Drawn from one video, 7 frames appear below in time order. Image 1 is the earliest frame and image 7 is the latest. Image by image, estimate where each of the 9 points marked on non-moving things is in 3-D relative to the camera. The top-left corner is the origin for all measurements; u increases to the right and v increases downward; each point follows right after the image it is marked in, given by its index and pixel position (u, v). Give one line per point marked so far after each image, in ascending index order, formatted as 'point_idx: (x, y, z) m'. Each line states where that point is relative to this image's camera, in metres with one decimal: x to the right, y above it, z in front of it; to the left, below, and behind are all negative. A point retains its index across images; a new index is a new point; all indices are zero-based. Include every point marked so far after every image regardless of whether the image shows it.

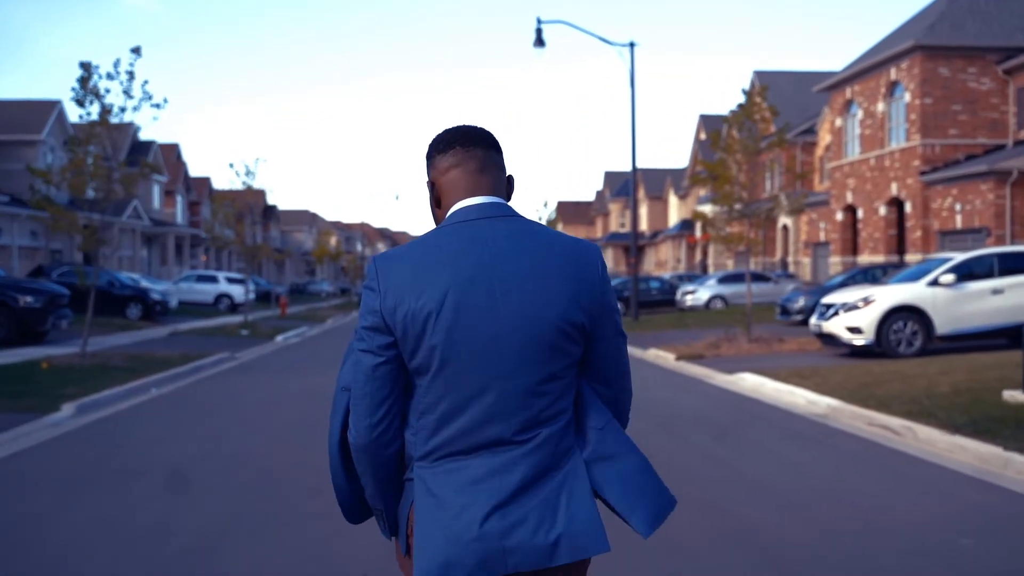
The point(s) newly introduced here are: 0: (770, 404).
0: (+2.9, -1.3, +11.3) m
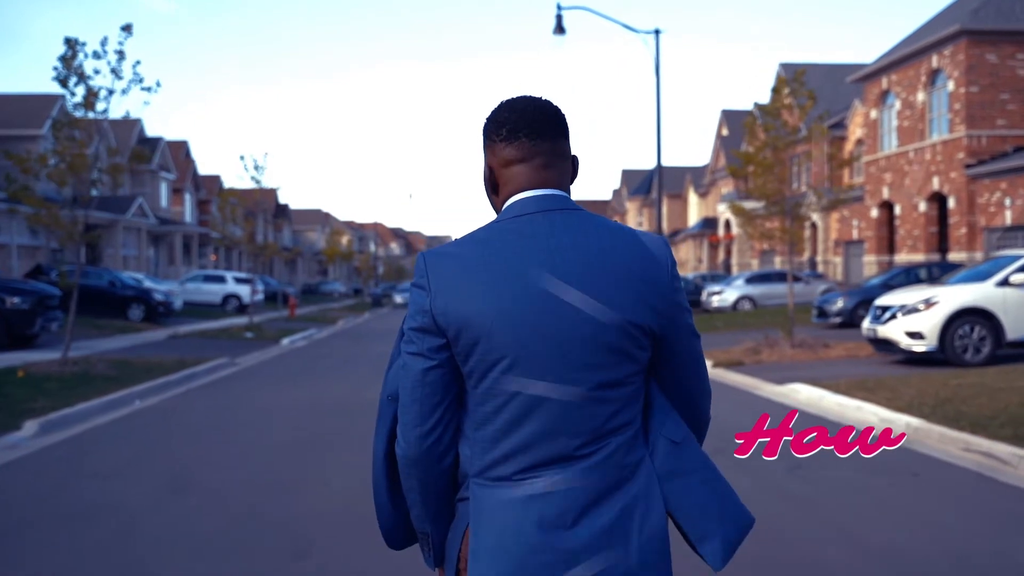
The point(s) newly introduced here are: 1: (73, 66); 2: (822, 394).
0: (+3.2, -1.3, +9.9) m
1: (-6.1, +3.1, +13.8) m
2: (+3.5, -1.2, +11.1) m
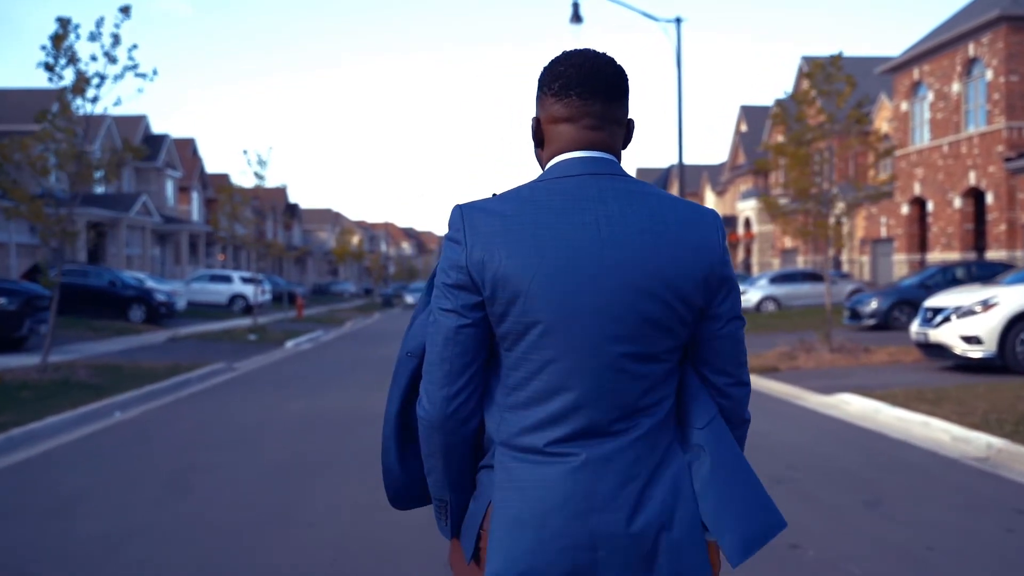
0: (+3.4, -1.3, +8.7) m
1: (-5.9, +3.1, +12.7) m
2: (+3.6, -1.2, +9.9) m
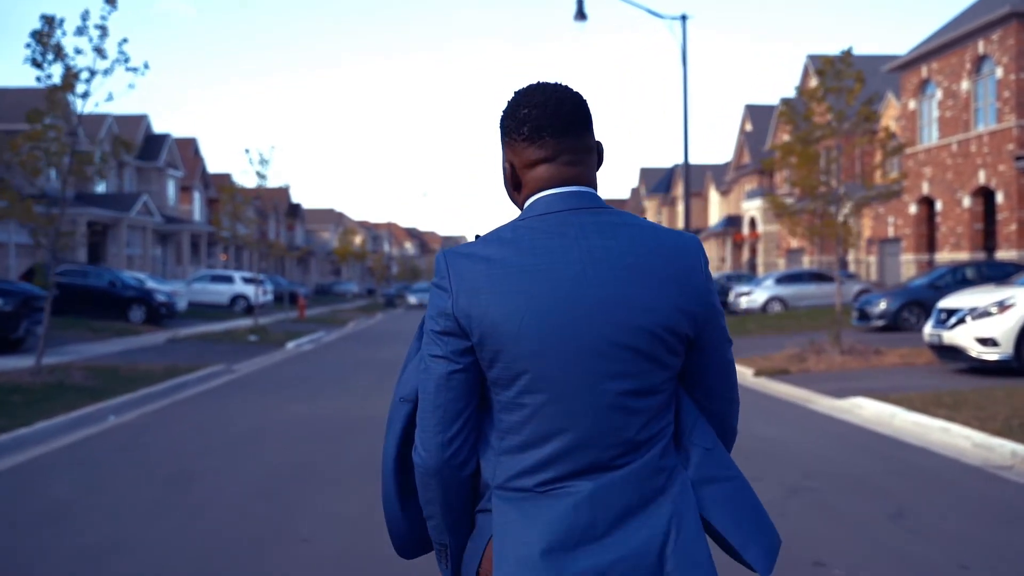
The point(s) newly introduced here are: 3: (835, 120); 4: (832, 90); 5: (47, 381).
0: (+3.4, -1.3, +8.4) m
1: (-5.8, +3.1, +12.4) m
2: (+3.7, -1.2, +9.6) m
3: (+6.2, +3.3, +19.1) m
4: (+6.1, +3.8, +18.6) m
5: (-6.0, -1.2, +12.8) m
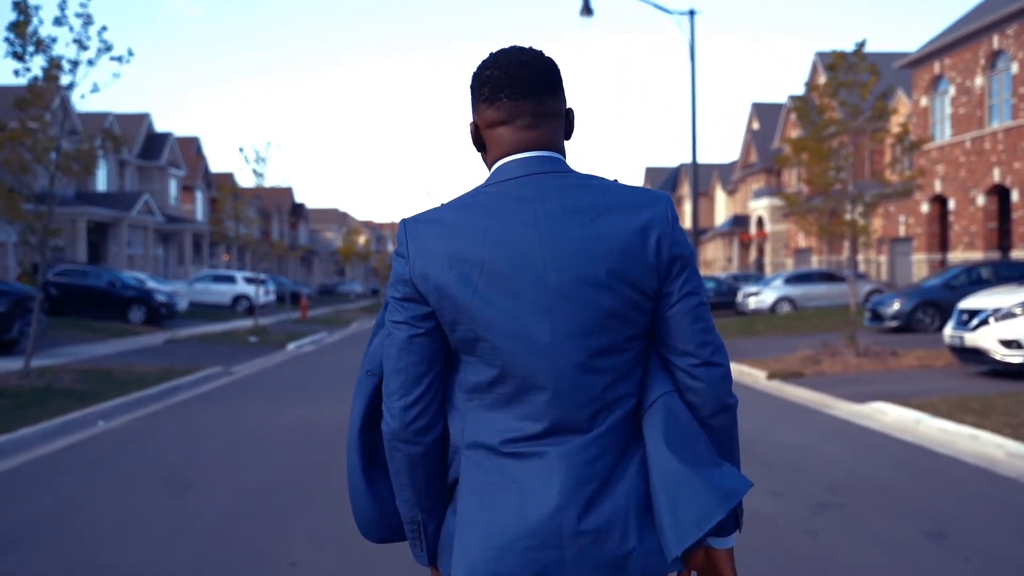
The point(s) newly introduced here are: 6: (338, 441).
0: (+3.5, -1.3, +7.9) m
1: (-5.8, +3.1, +12.0) m
2: (+3.7, -1.2, +9.1) m
3: (+6.3, +3.3, +18.6) m
4: (+6.2, +3.7, +18.1) m
5: (-6.0, -1.2, +12.4) m
6: (-1.9, -1.7, +10.9) m
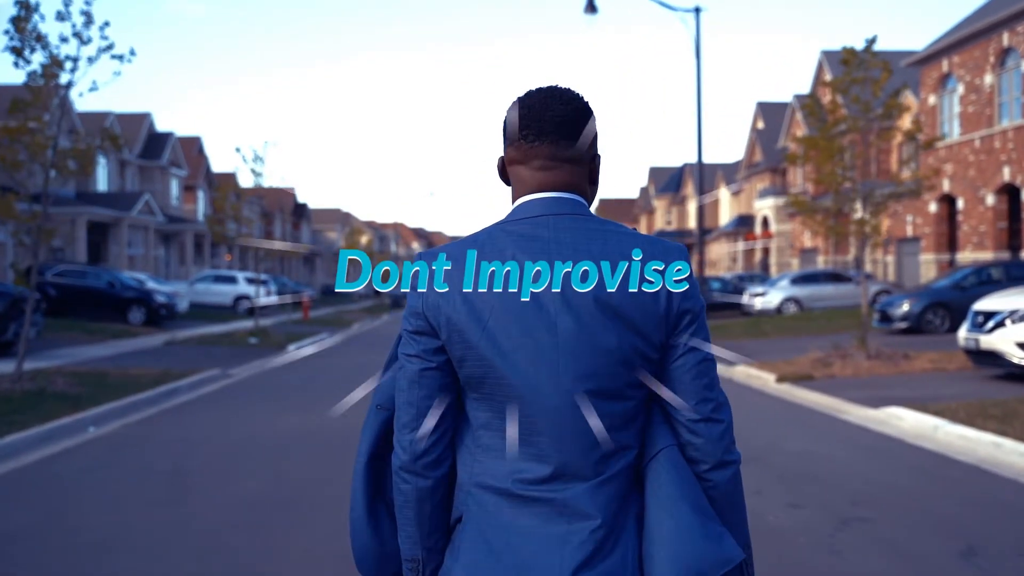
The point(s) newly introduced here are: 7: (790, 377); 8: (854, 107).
0: (+3.5, -1.3, +7.6) m
1: (-5.7, +3.1, +11.8) m
2: (+3.8, -1.2, +8.8) m
3: (+6.4, +3.2, +18.3) m
4: (+6.2, +3.7, +17.8) m
5: (-5.9, -1.2, +12.2) m
6: (-1.9, -1.7, +10.6) m
7: (+3.7, -1.2, +13.3) m
8: (+6.3, +3.3, +18.3) m
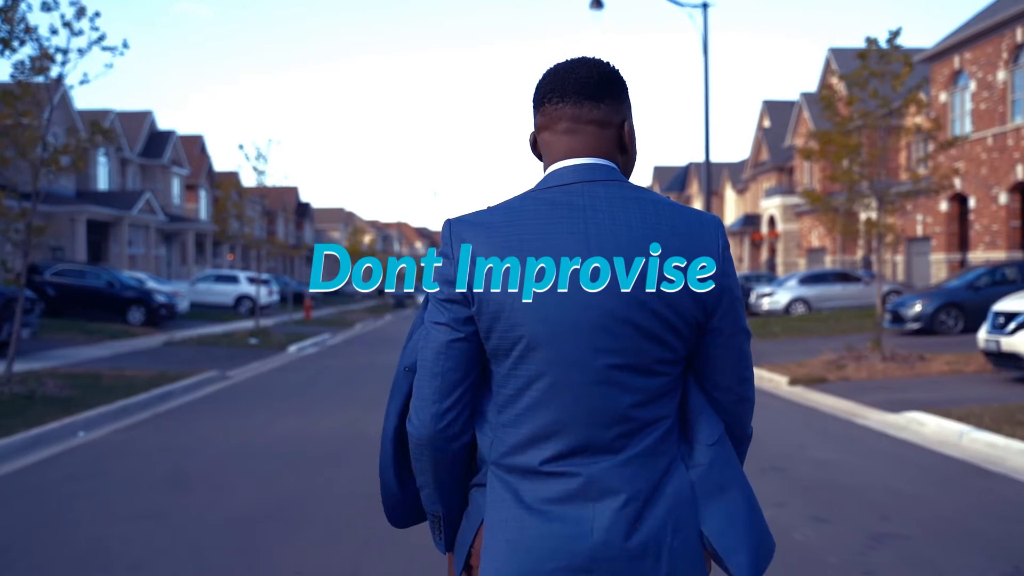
0: (+3.5, -1.3, +7.2) m
1: (-5.7, +3.1, +11.4) m
2: (+3.8, -1.2, +8.4) m
3: (+6.5, +3.2, +17.9) m
4: (+6.3, +3.7, +17.4) m
5: (-5.9, -1.2, +11.8) m
6: (-1.8, -1.7, +10.2) m
7: (+3.8, -1.2, +13.0) m
8: (+6.4, +3.3, +17.9) m
